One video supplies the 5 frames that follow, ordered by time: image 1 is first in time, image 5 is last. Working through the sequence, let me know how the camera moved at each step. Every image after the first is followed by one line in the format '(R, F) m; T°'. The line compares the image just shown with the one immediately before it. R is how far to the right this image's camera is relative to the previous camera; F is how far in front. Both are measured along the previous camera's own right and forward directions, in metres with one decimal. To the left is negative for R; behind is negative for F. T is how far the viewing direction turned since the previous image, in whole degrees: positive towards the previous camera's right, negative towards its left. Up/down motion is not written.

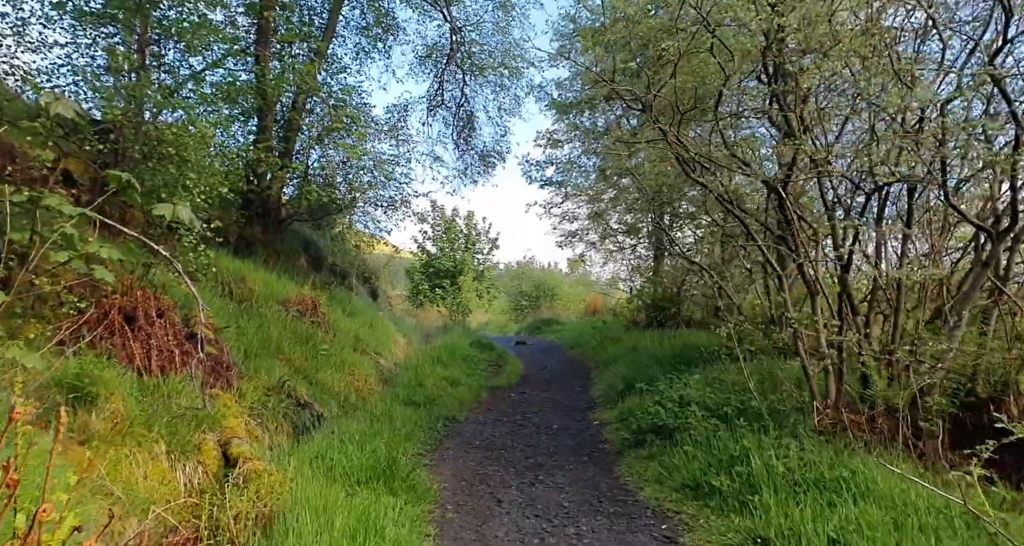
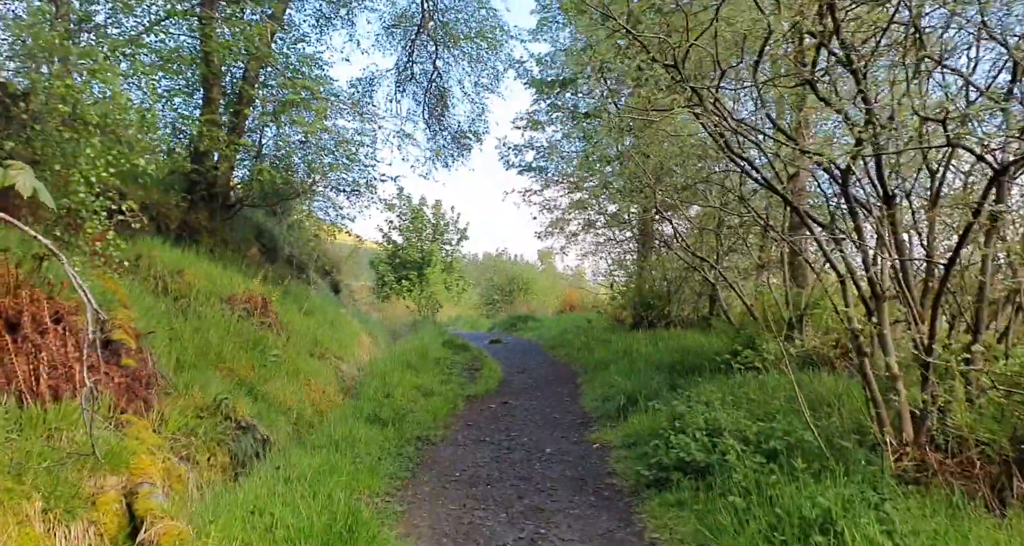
(-0.2, +1.3) m; +3°
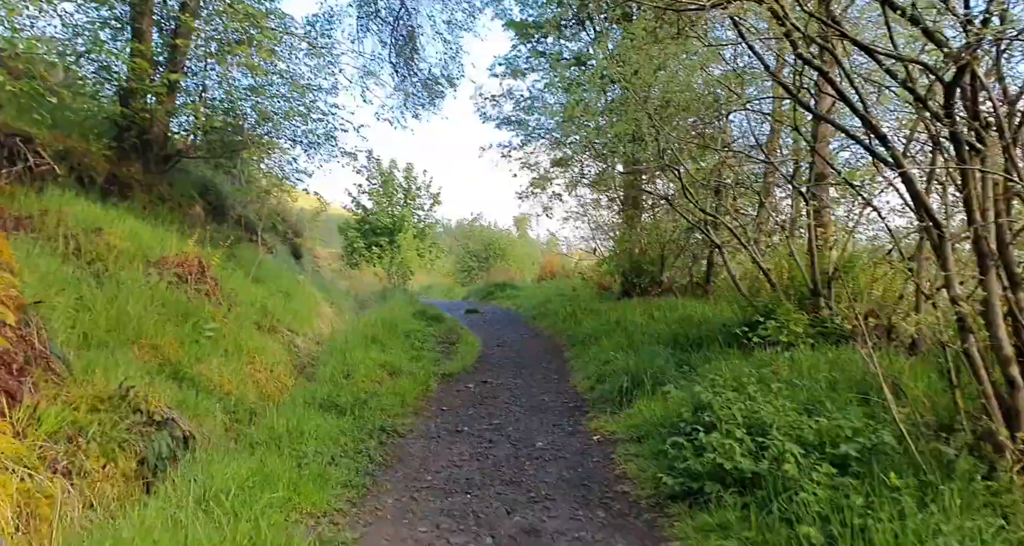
(-0.1, +1.3) m; +2°
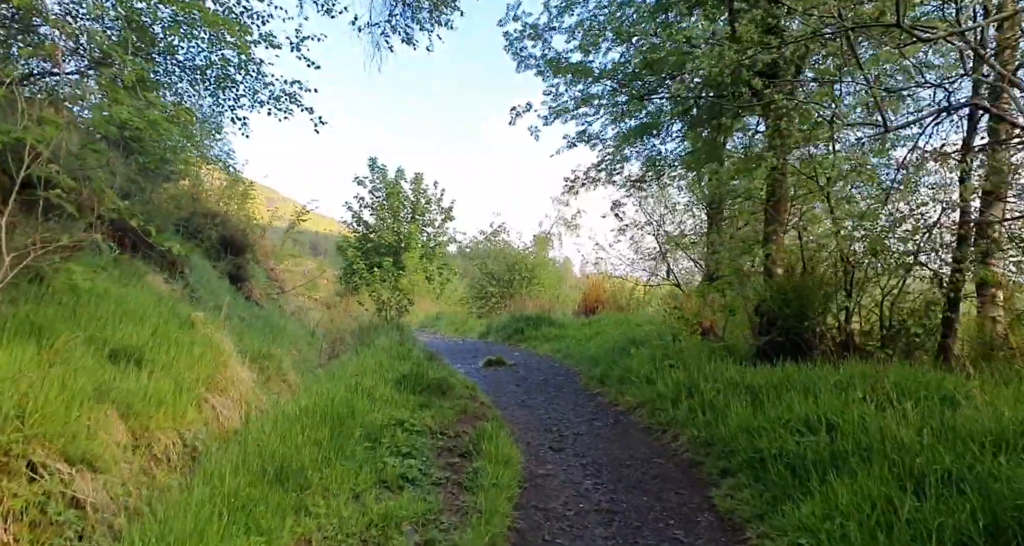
(-0.5, +5.4) m; -1°
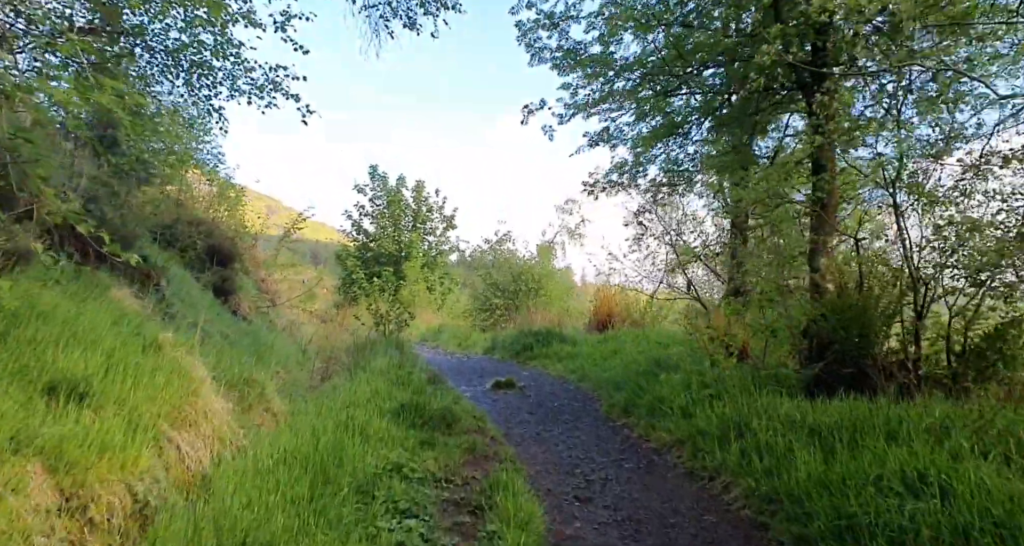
(-0.1, +0.9) m; 0°
